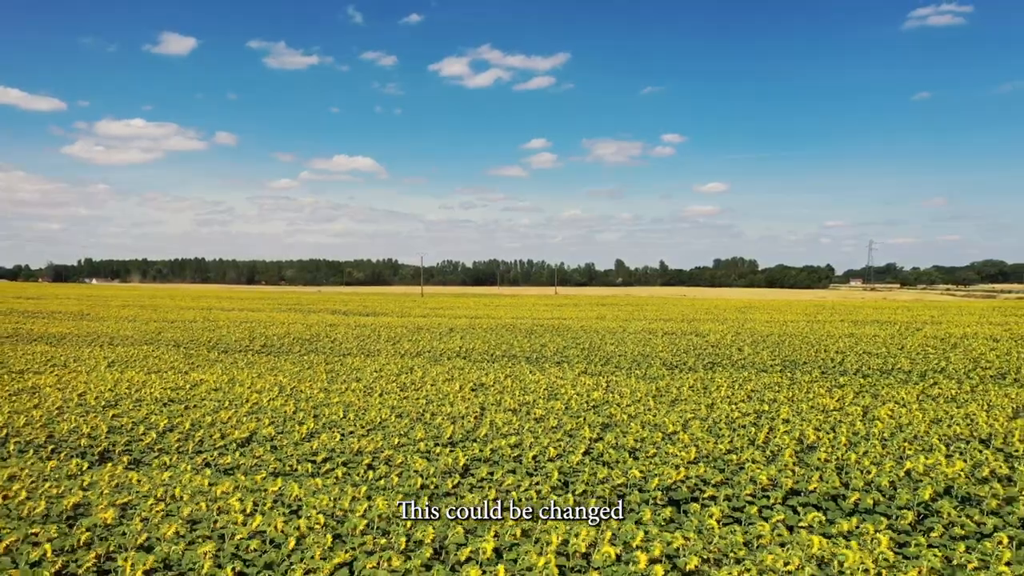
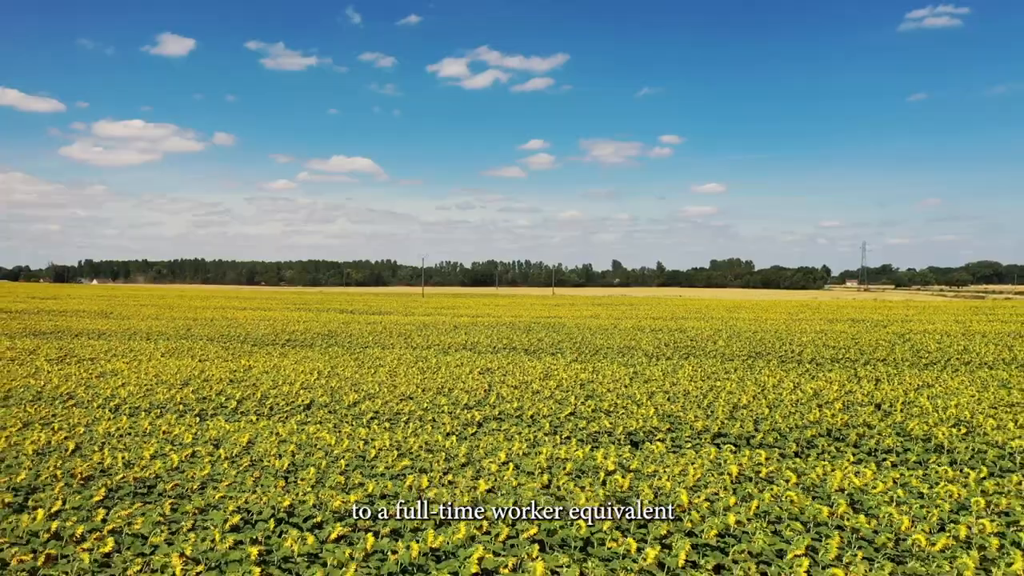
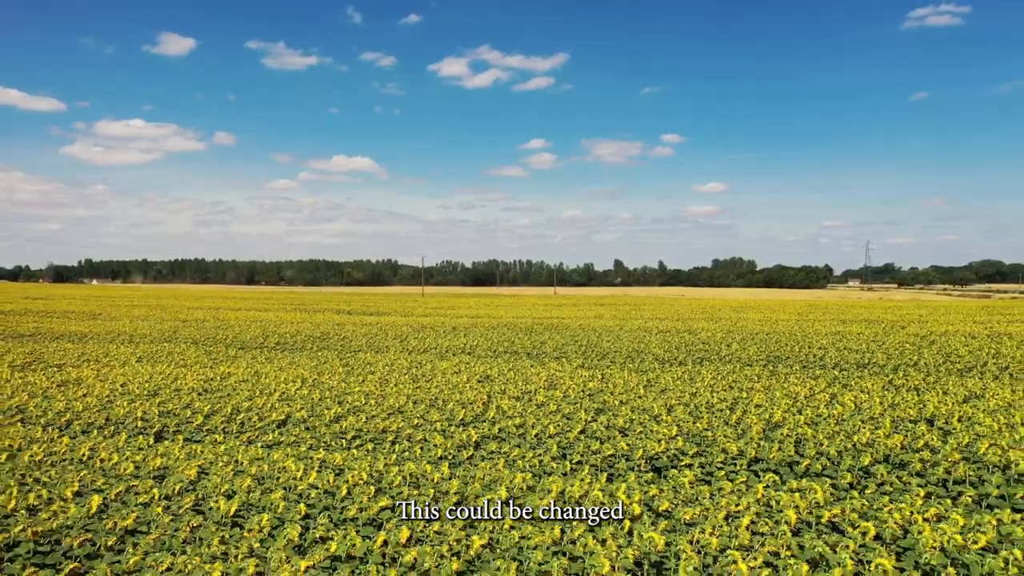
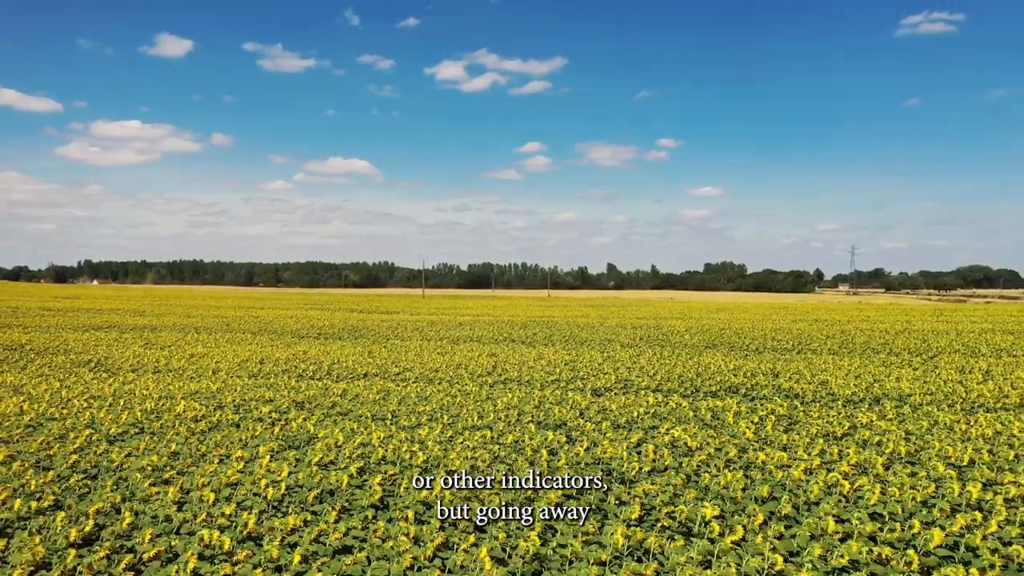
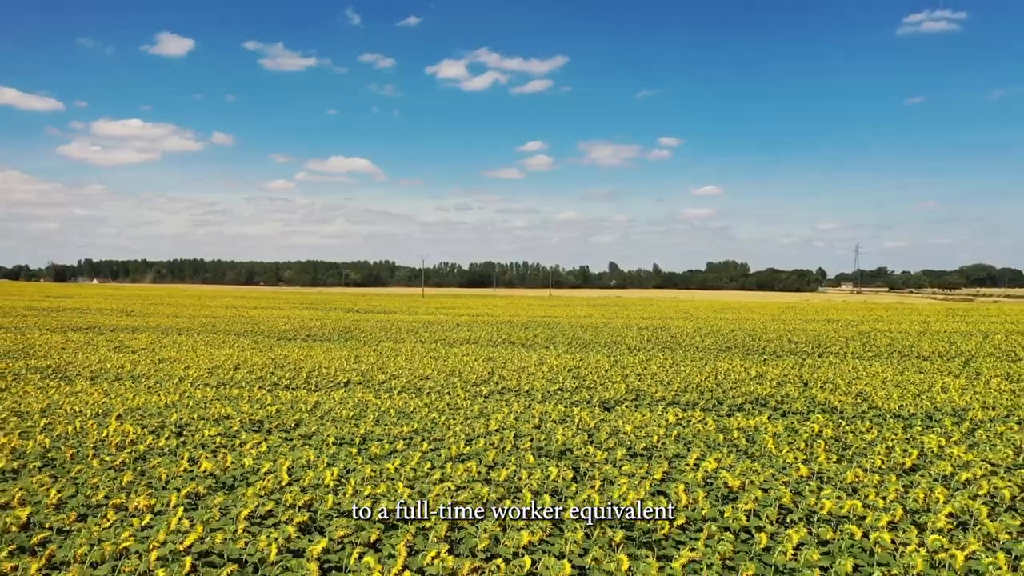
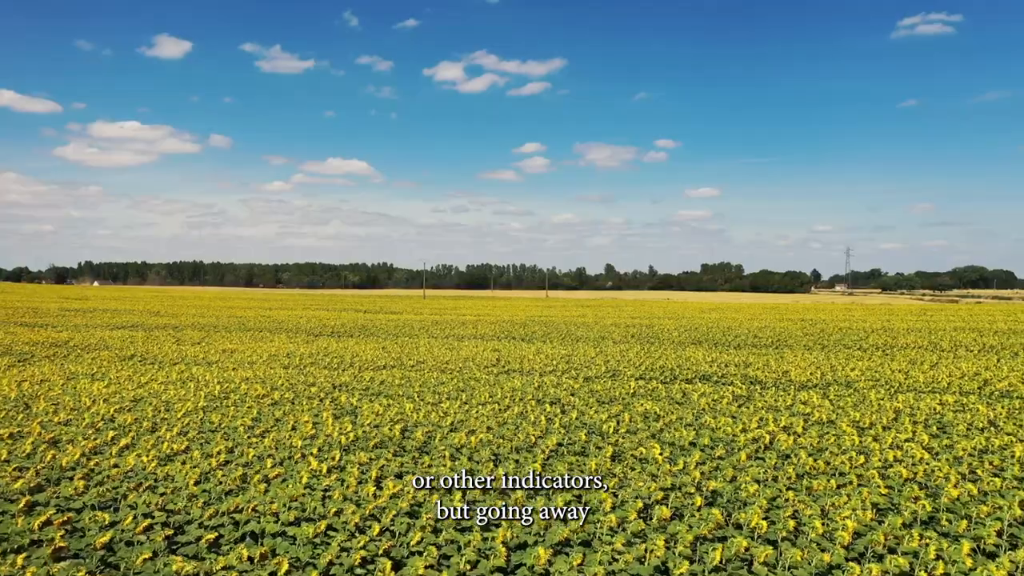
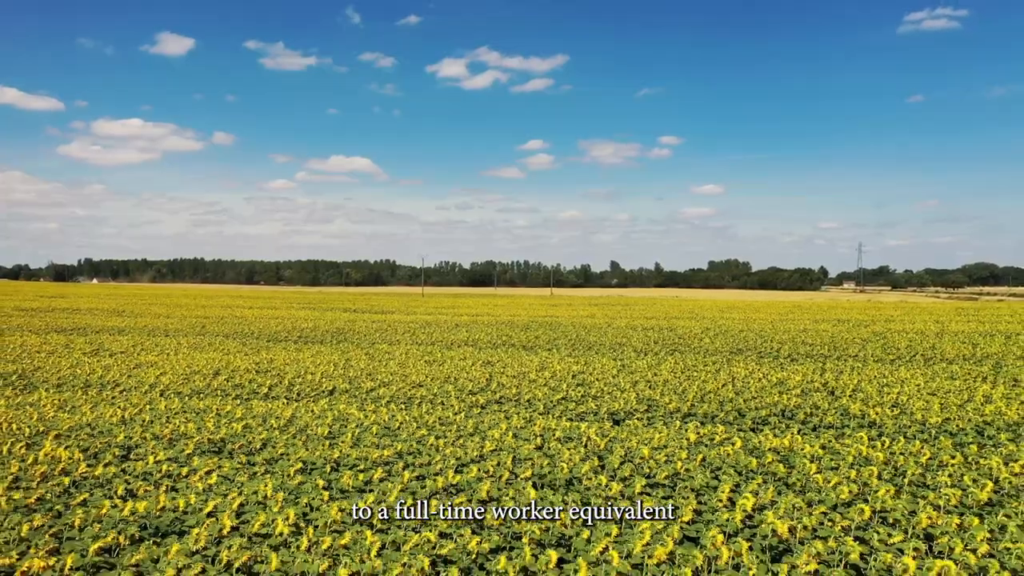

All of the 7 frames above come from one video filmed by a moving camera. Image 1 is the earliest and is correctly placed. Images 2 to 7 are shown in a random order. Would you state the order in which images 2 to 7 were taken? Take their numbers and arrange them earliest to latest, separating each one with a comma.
3, 2, 7, 5, 4, 6
